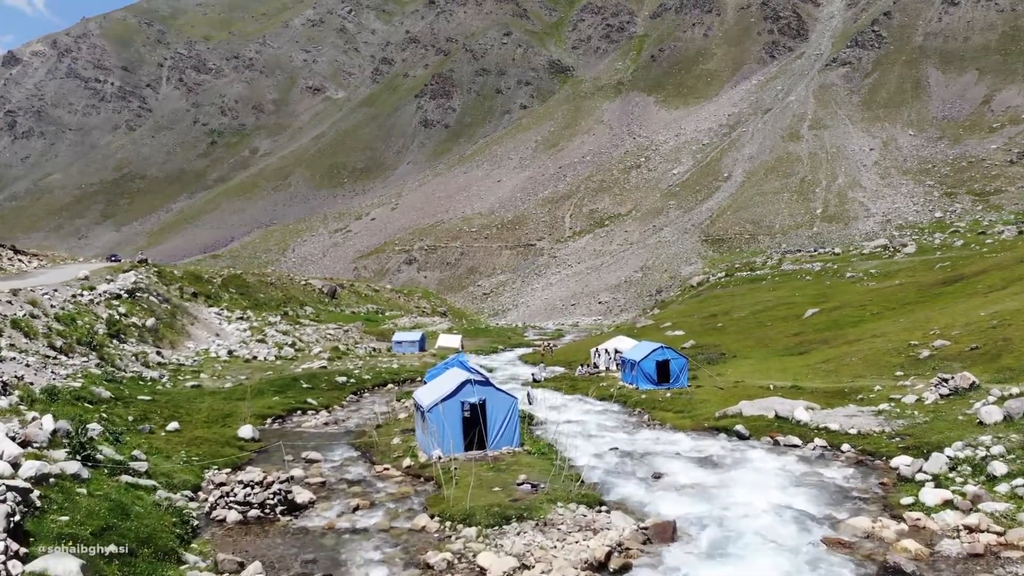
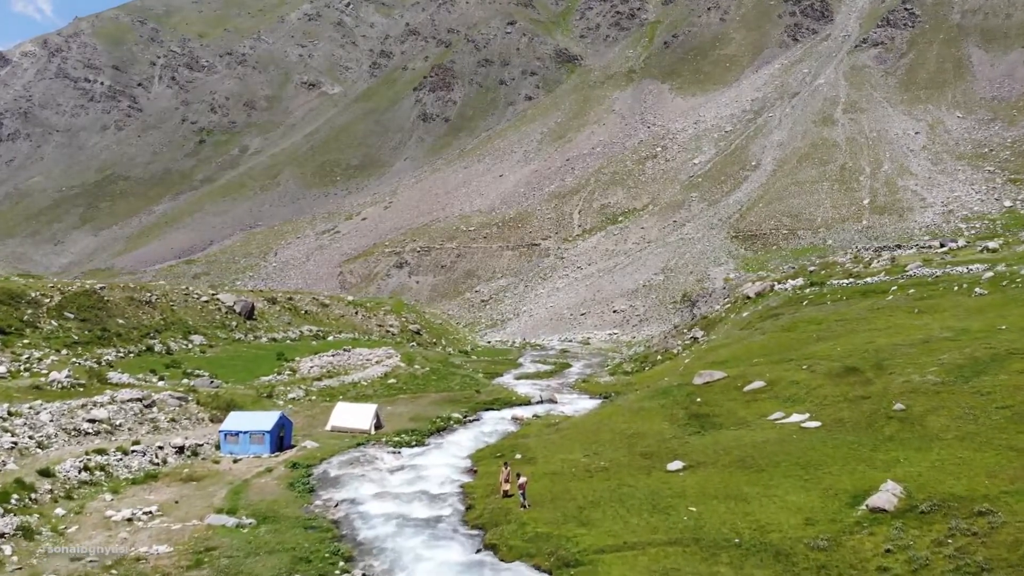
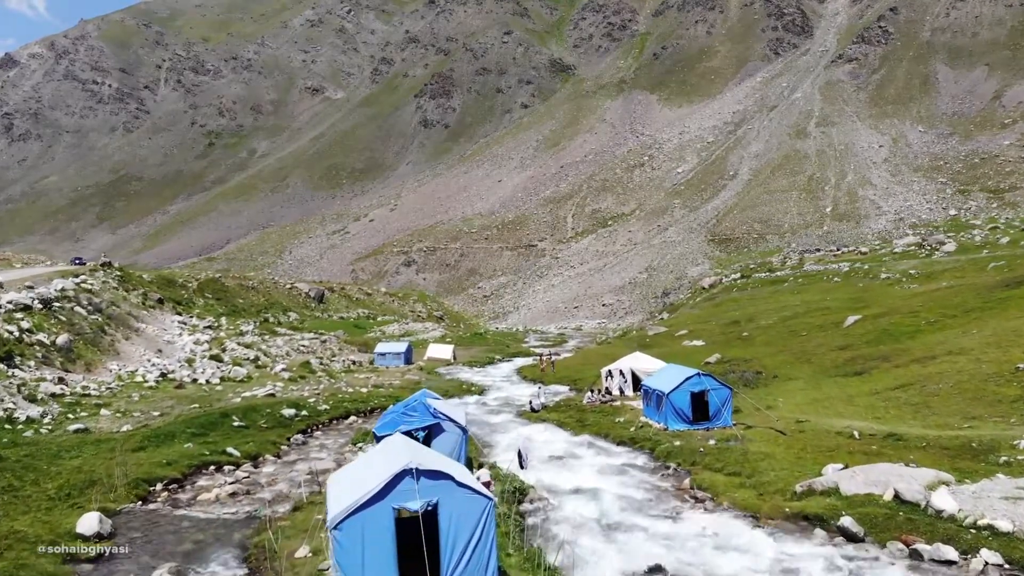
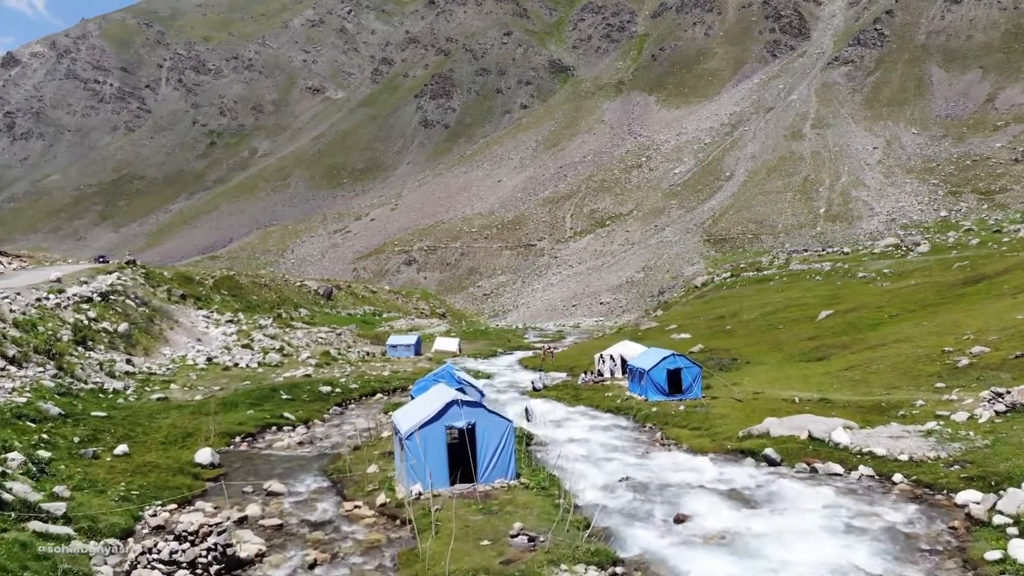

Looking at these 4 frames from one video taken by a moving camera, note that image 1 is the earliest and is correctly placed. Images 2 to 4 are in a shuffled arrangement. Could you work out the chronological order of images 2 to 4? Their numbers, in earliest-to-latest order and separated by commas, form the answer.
4, 3, 2
